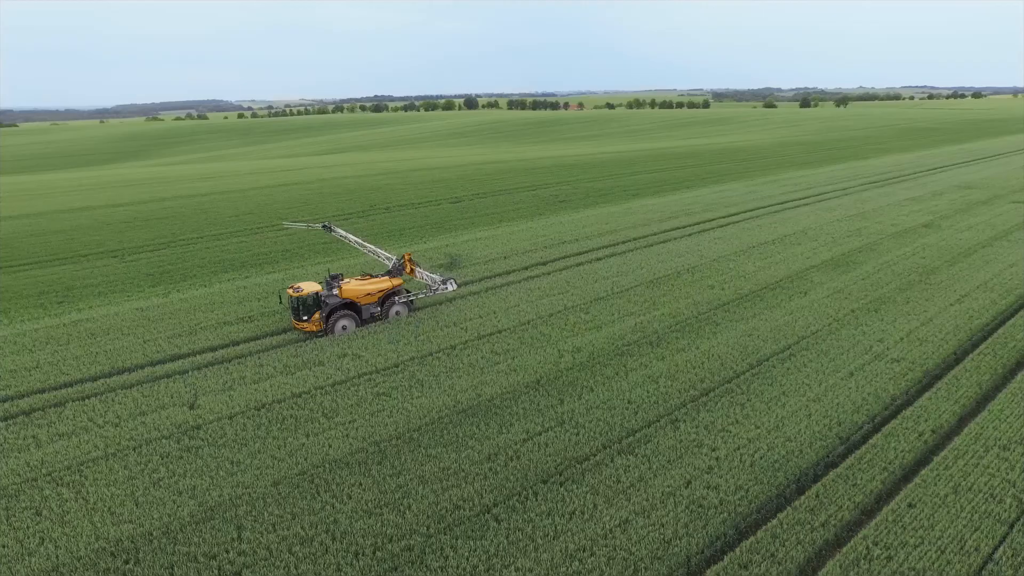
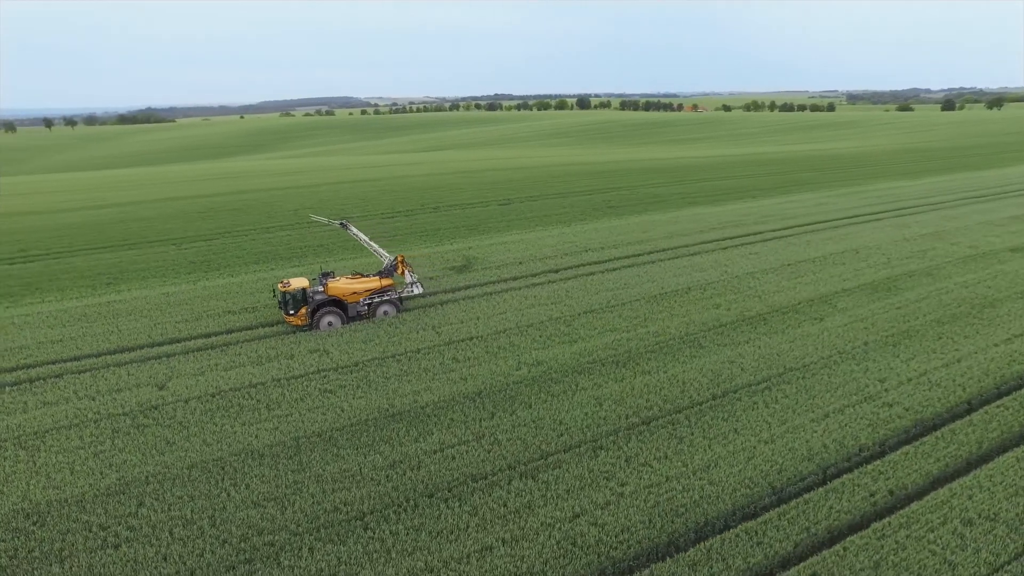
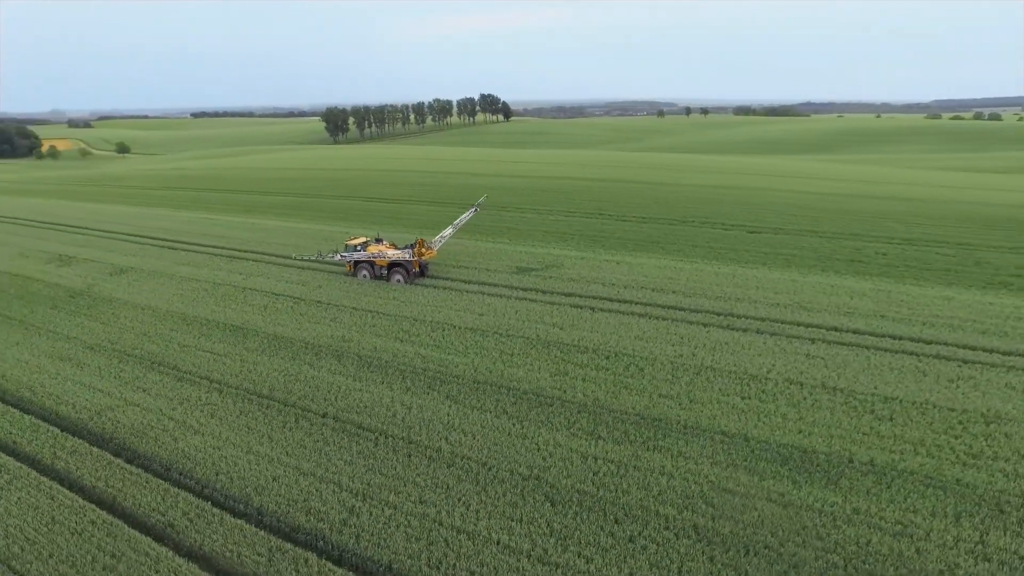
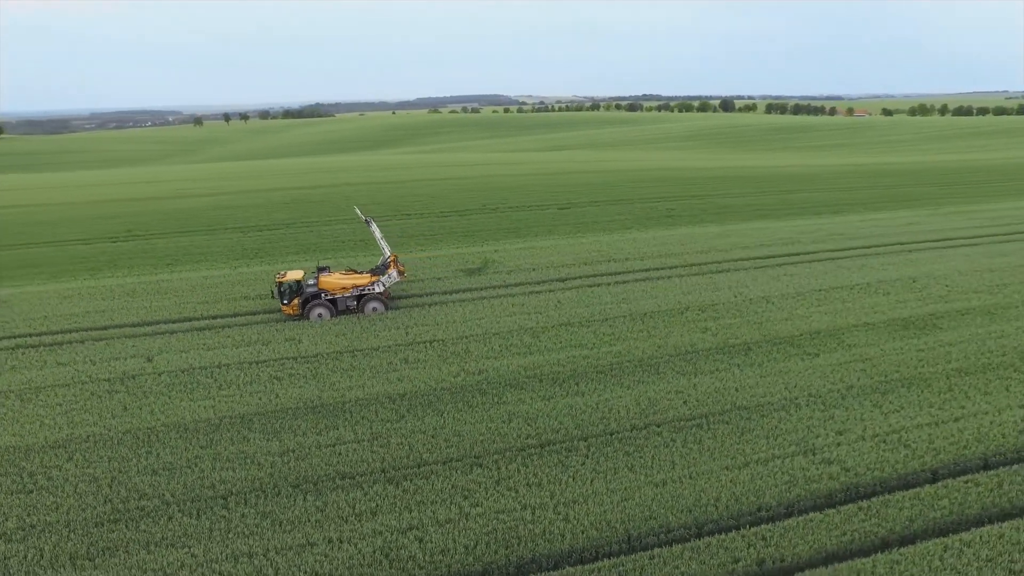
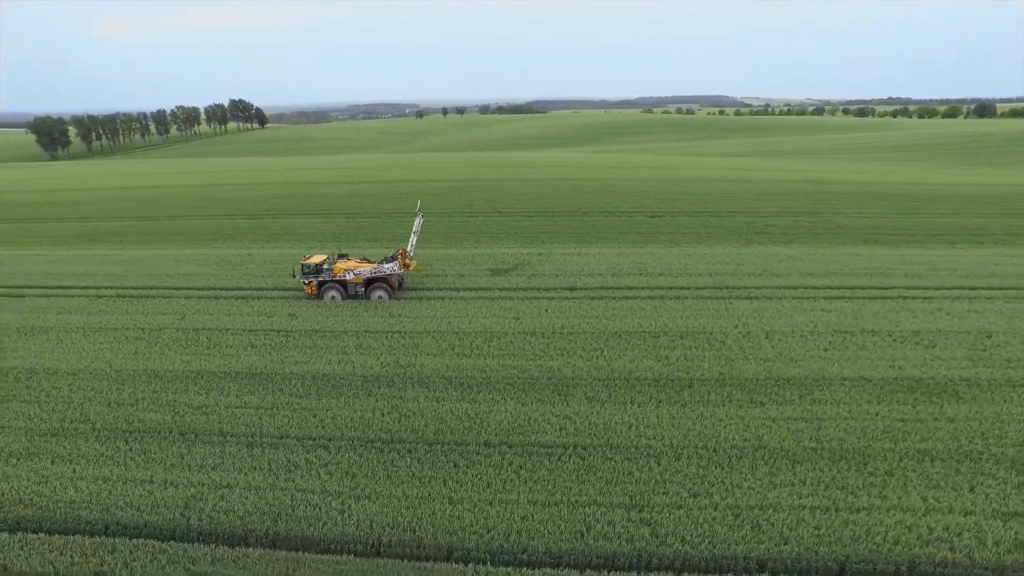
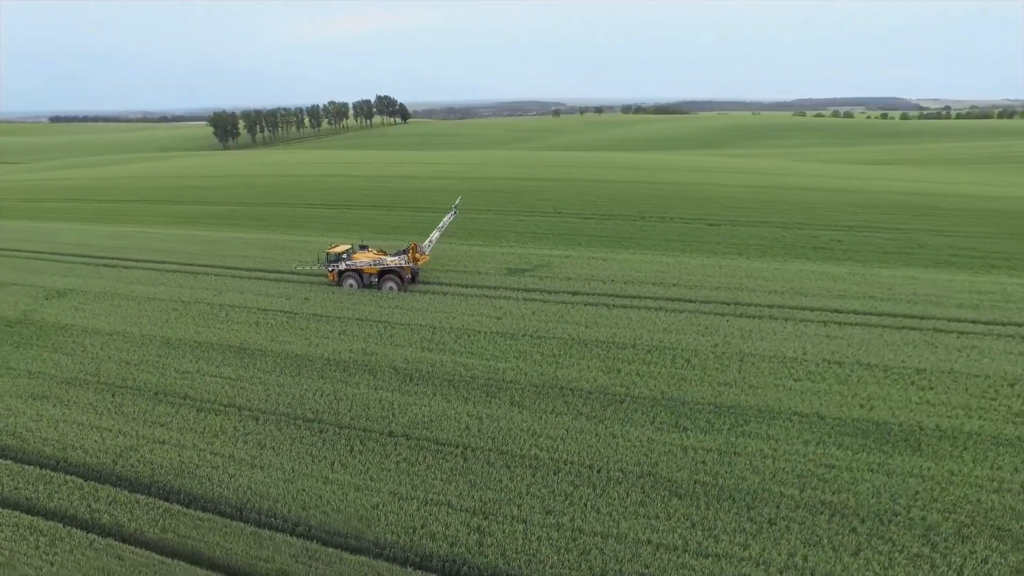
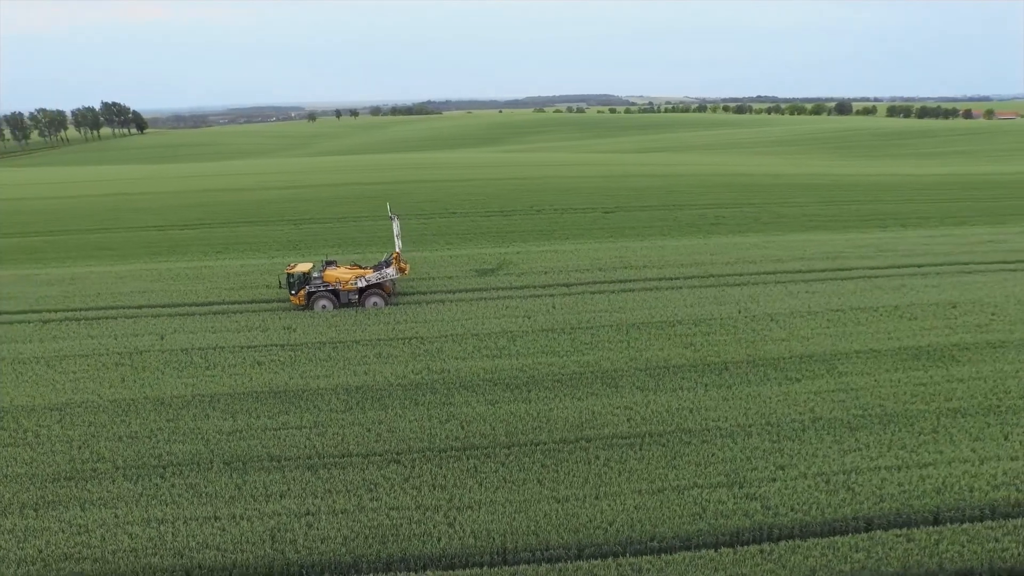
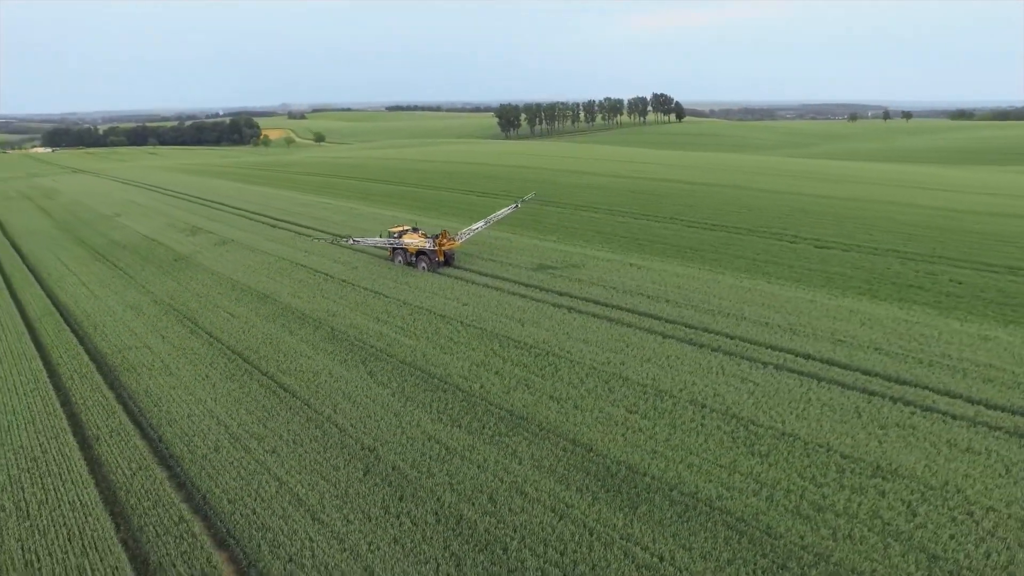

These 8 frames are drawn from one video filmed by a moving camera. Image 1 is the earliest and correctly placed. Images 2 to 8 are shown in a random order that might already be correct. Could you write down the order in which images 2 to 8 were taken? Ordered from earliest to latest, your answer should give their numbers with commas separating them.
2, 4, 7, 5, 6, 3, 8
